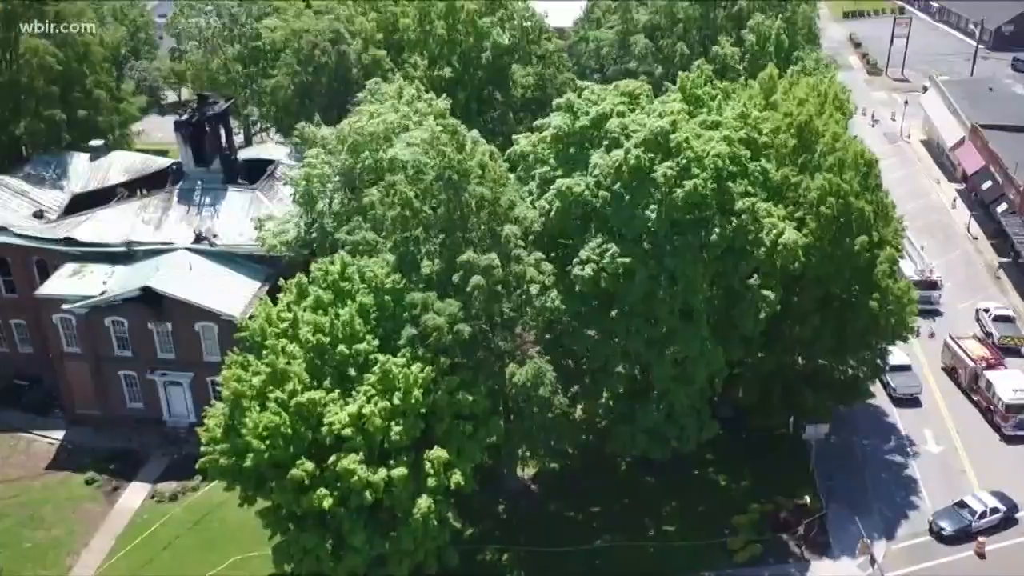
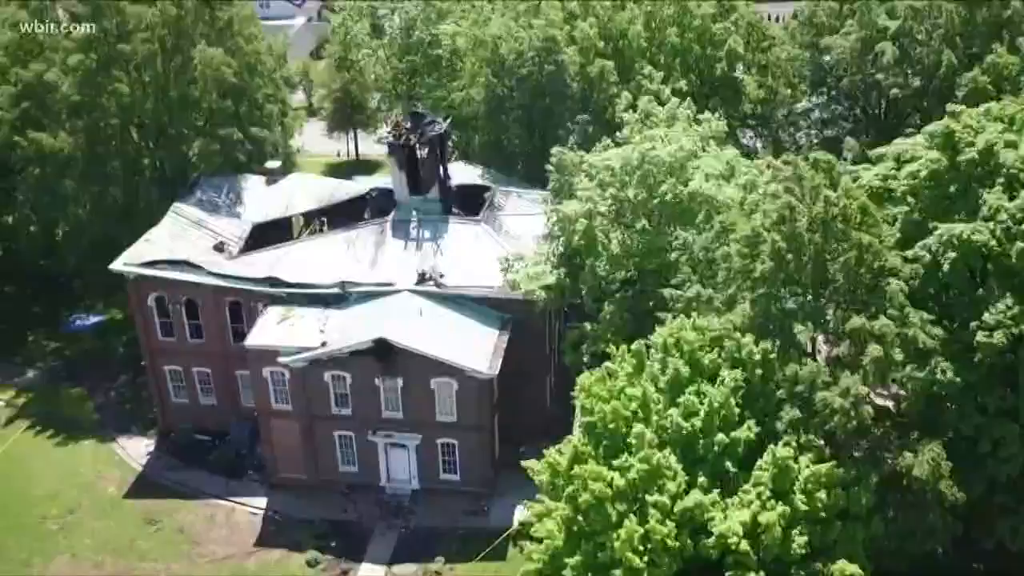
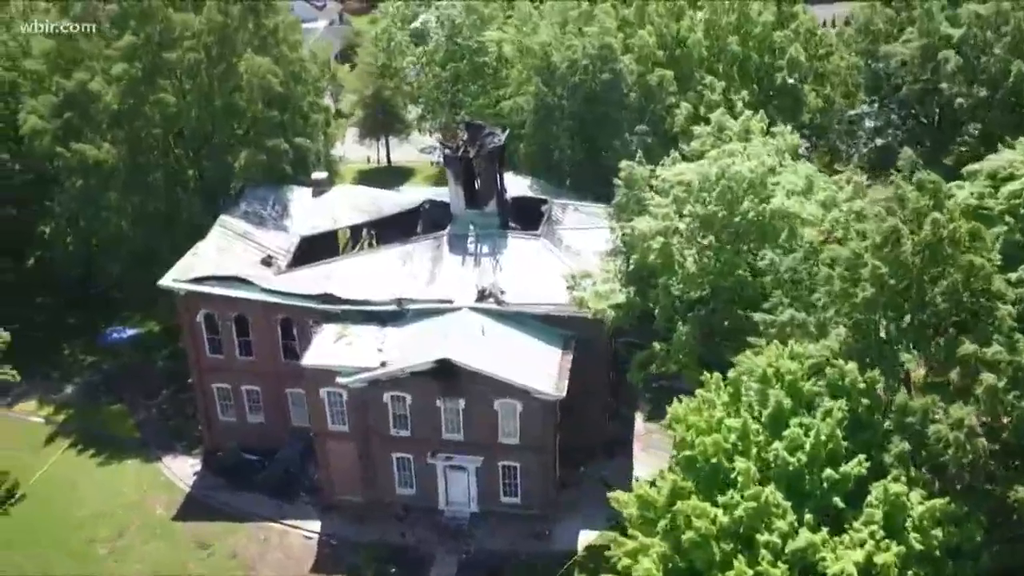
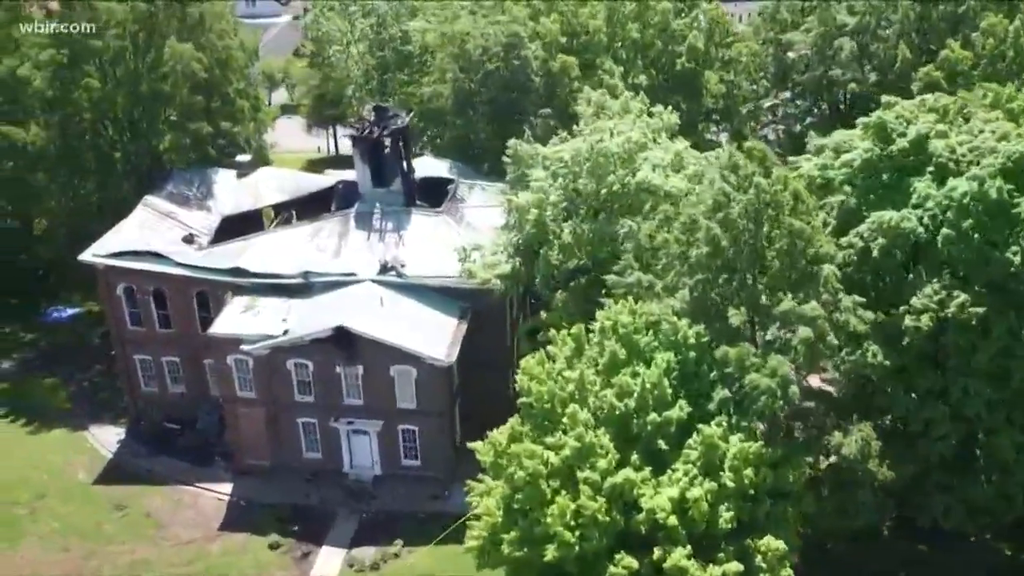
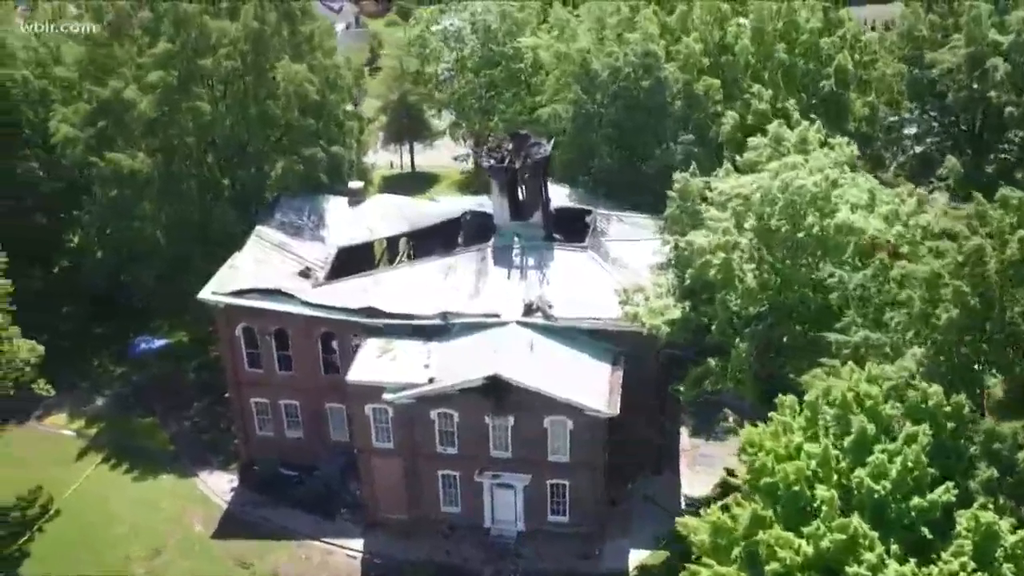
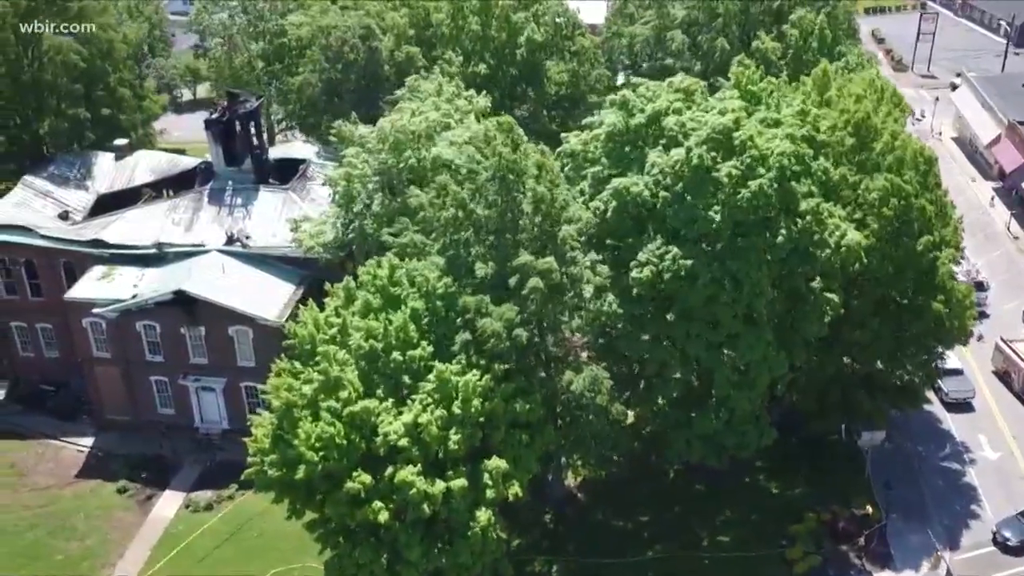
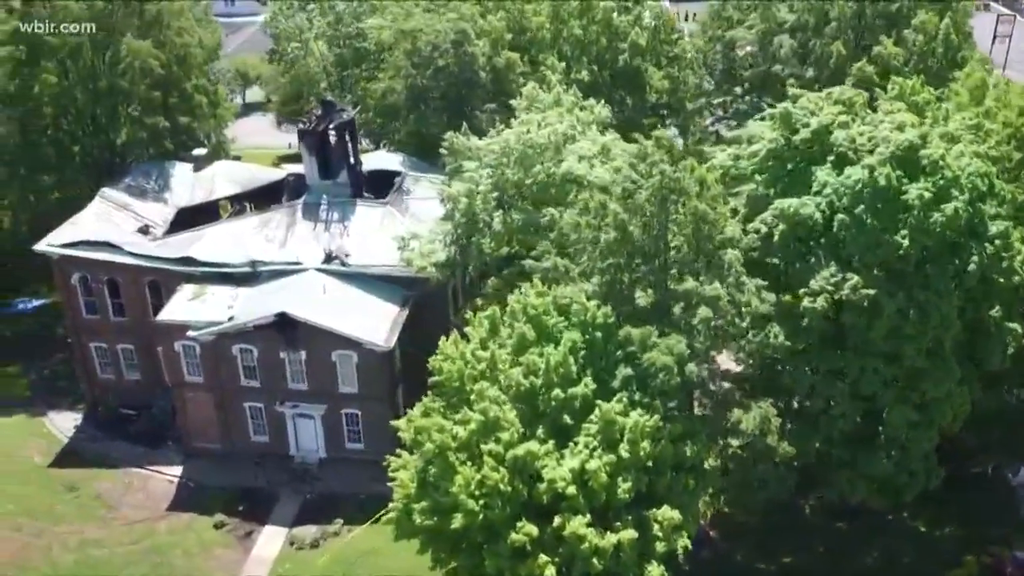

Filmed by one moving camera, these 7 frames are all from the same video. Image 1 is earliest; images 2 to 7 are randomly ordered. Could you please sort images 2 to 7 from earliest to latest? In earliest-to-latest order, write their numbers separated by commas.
6, 7, 4, 2, 3, 5
